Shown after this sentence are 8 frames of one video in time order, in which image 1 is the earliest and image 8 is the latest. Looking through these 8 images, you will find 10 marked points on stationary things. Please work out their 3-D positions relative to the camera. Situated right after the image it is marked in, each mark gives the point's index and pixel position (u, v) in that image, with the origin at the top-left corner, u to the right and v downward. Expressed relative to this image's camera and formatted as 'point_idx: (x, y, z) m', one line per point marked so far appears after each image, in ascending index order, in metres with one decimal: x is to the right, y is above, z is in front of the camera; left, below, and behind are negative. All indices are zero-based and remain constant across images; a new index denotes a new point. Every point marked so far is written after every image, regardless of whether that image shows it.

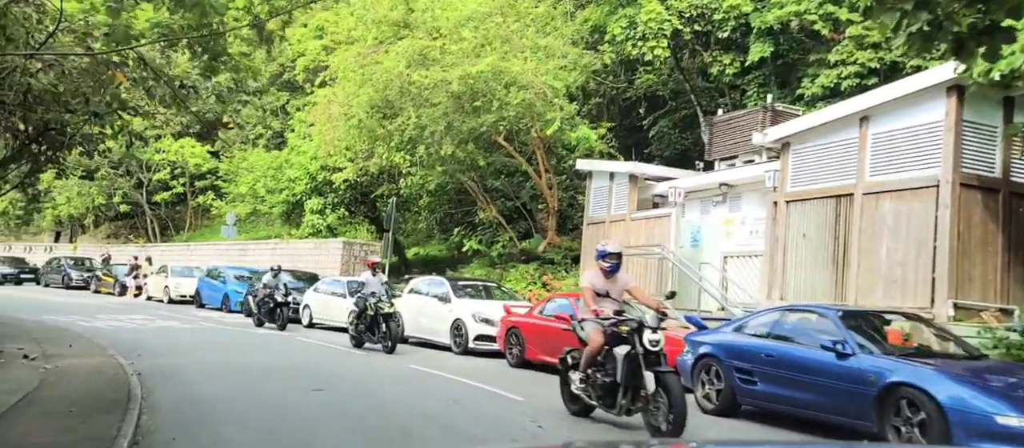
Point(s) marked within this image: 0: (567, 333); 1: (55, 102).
0: (+0.8, -1.5, +13.2) m
1: (-6.9, +1.9, +14.3) m
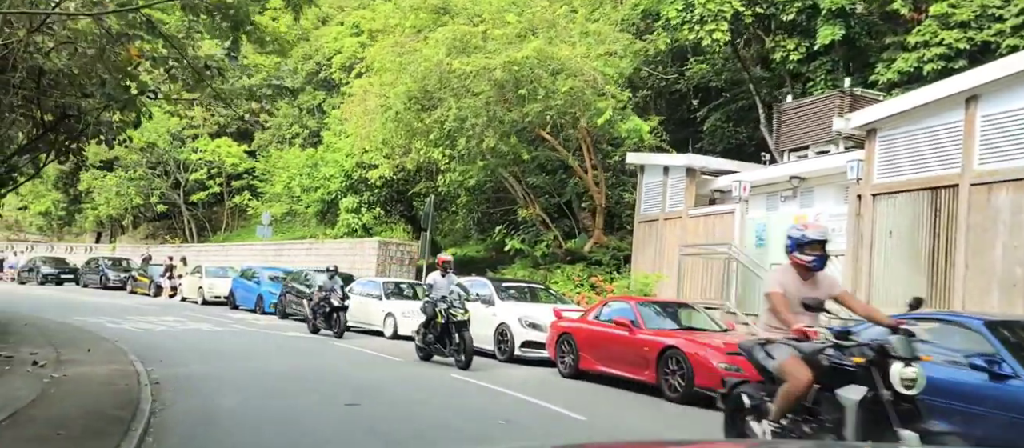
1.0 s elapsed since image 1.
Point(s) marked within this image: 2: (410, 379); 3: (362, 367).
0: (+1.5, -1.5, +11.8) m
1: (-6.2, +2.0, +13.2) m
2: (-1.5, -2.3, +13.6) m
3: (-2.3, -2.3, +15.0) m
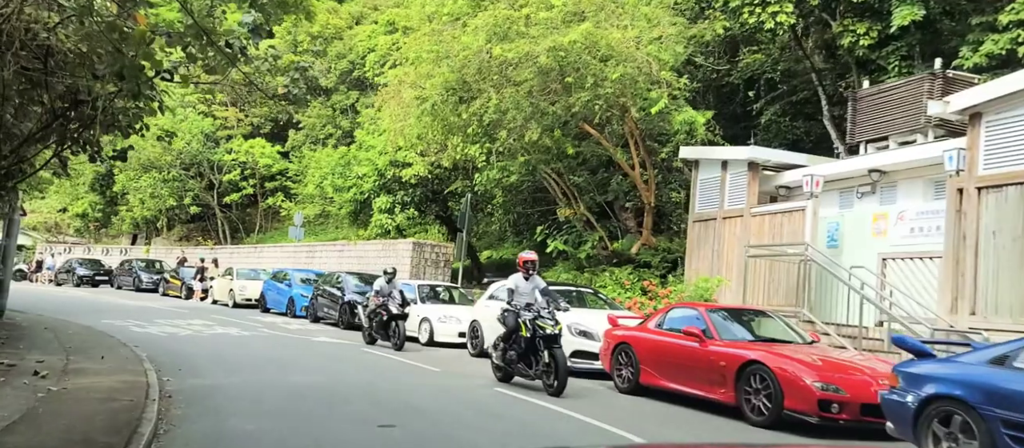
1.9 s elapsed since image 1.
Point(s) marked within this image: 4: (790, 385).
0: (+2.1, -1.4, +10.4) m
1: (-5.5, +2.0, +12.0) m
2: (-0.8, -2.2, +12.2) m
3: (-1.6, -2.3, +13.7) m
4: (+2.6, -1.5, +8.8) m
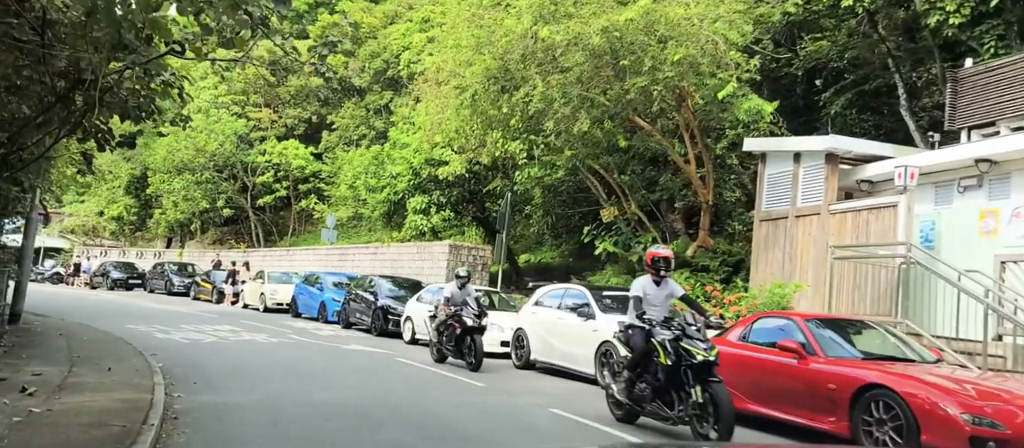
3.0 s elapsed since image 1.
0: (+2.7, -1.4, +8.7) m
1: (-4.9, +2.1, +10.6) m
2: (-0.2, -2.2, +10.6) m
3: (-0.9, -2.3, +12.1) m
4: (+3.1, -1.4, +7.1) m
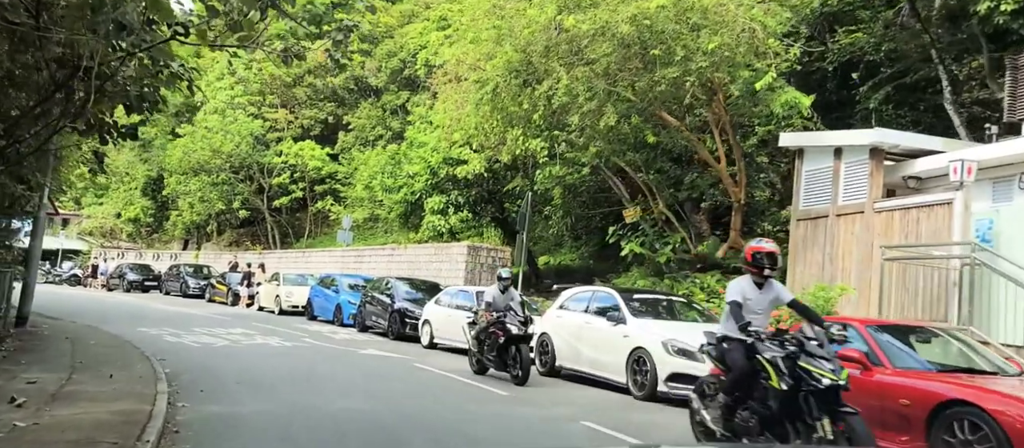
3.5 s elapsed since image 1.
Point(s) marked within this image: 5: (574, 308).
0: (+2.9, -1.3, +7.8) m
1: (-4.6, +2.1, +9.8) m
2: (+0.1, -2.1, +9.8) m
3: (-0.6, -2.2, +11.3) m
4: (+3.4, -1.4, +6.2) m
5: (+1.0, -1.3, +14.4) m
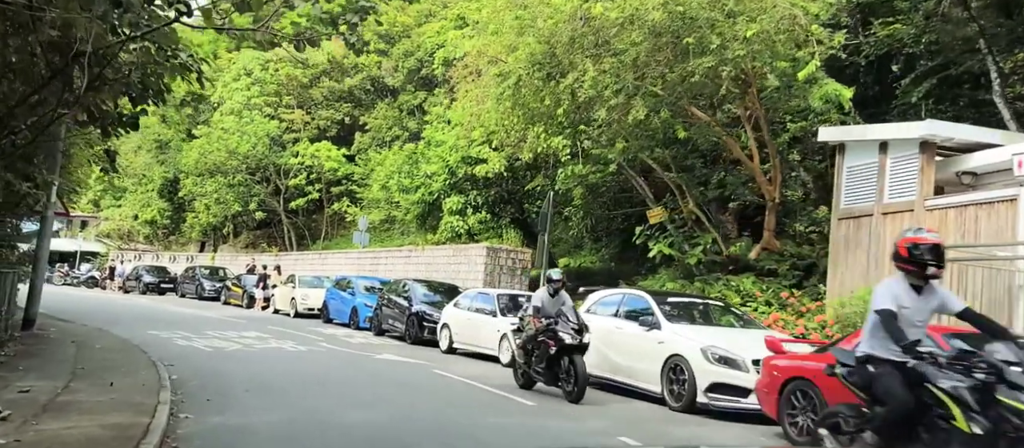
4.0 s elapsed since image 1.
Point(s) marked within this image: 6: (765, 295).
0: (+3.2, -1.3, +6.9) m
1: (-4.3, +2.2, +9.1) m
2: (+0.4, -2.1, +8.9) m
3: (-0.3, -2.2, +10.4) m
4: (+3.6, -1.4, +5.3) m
5: (+1.3, -1.3, +13.6) m
6: (+4.4, -1.3, +16.6) m
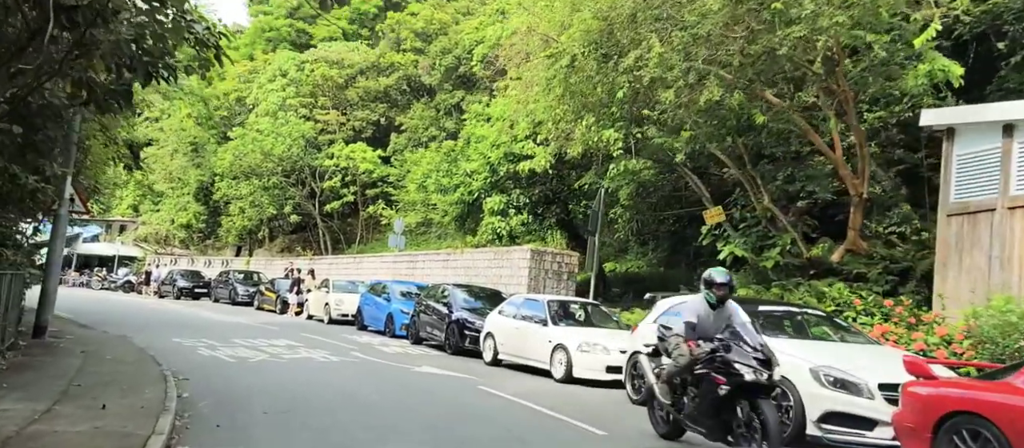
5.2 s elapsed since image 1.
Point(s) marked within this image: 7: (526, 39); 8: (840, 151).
0: (+3.7, -1.2, +4.9) m
1: (-3.7, +2.2, +7.4) m
2: (+1.0, -2.0, +7.0) m
3: (+0.4, -2.1, +8.5) m
4: (+4.0, -1.3, +3.3) m
5: (+2.1, -1.2, +11.6) m
6: (+5.3, -1.2, +14.5) m
7: (+0.2, +3.7, +18.7) m
8: (+5.7, +1.2, +16.4) m
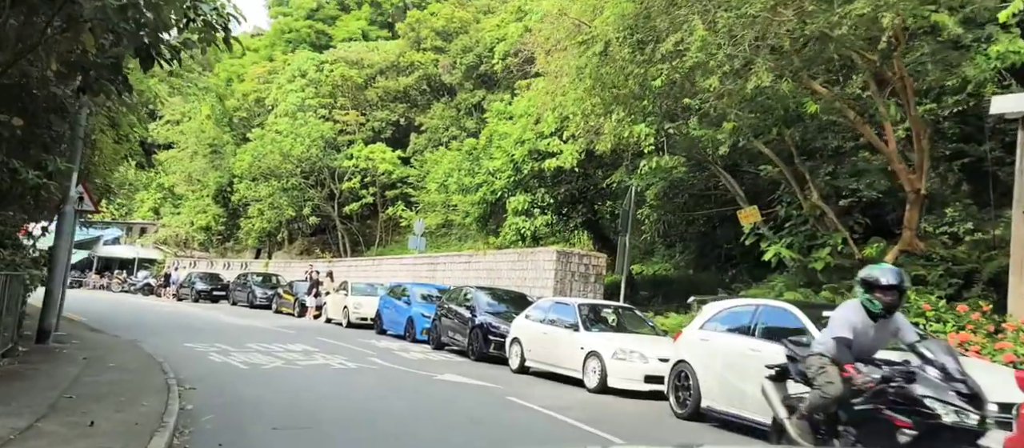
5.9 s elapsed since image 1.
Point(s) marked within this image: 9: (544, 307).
0: (+3.9, -1.1, +3.7) m
1: (-3.4, +2.3, +6.3) m
2: (+1.3, -2.0, +5.9) m
3: (+0.7, -2.1, +7.4) m
4: (+4.3, -1.2, +2.1) m
5: (+2.5, -1.2, +10.4) m
6: (+5.7, -1.2, +13.3) m
7: (+0.7, +3.7, +17.6) m
8: (+6.2, +1.3, +15.2) m
9: (+0.6, -1.5, +16.9) m
